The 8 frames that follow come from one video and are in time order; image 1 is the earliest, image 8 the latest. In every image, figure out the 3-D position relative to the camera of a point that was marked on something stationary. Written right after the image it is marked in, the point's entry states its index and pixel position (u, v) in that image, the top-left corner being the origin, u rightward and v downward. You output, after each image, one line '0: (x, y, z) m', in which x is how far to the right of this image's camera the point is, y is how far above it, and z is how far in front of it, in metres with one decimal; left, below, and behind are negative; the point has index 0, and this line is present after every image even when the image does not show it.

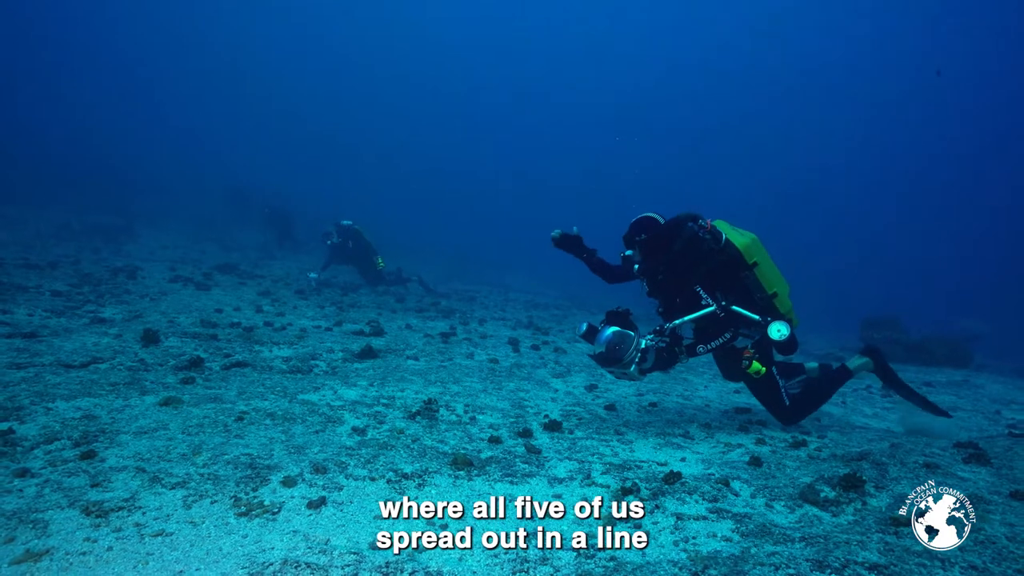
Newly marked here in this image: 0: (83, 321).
0: (-6.0, -0.5, +7.2) m
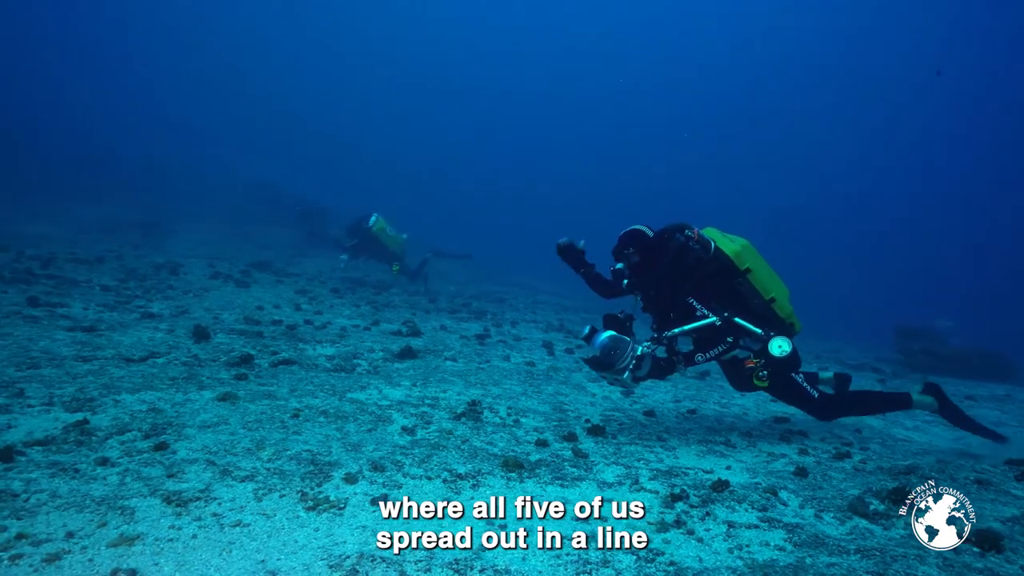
0: (-5.5, -0.4, +7.5) m
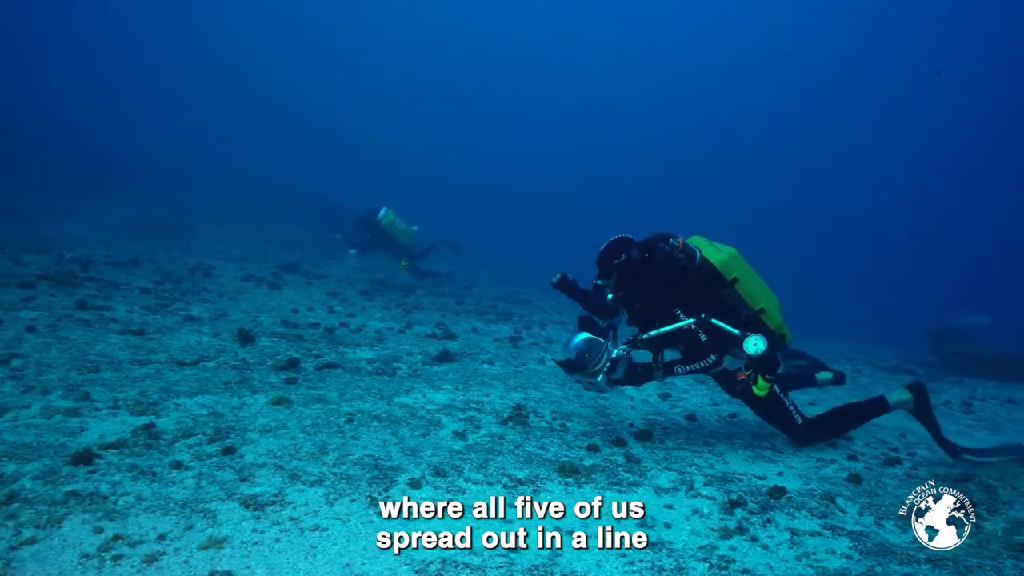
0: (-5.0, -0.5, +7.7) m
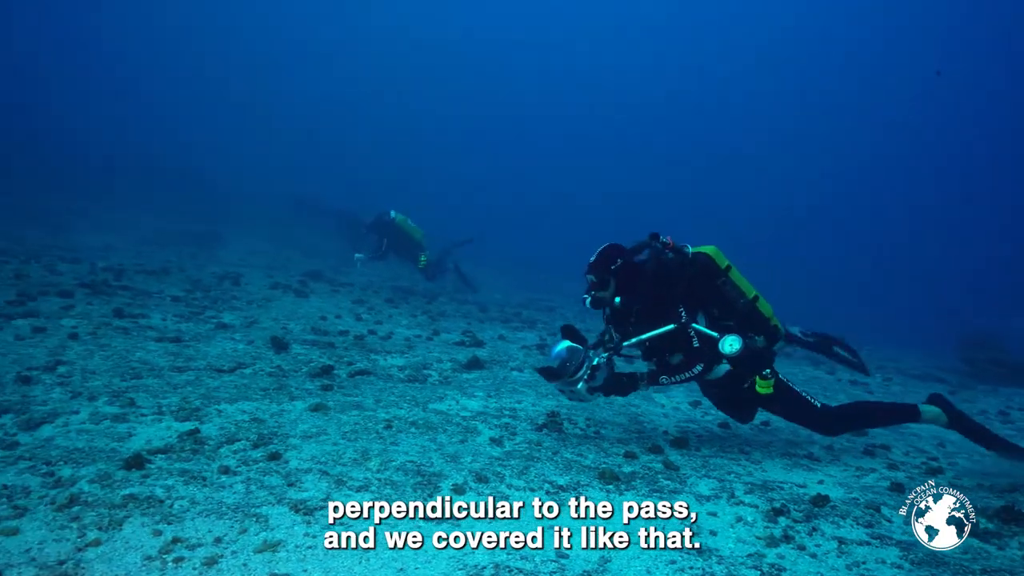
0: (-4.6, -0.6, +7.9) m
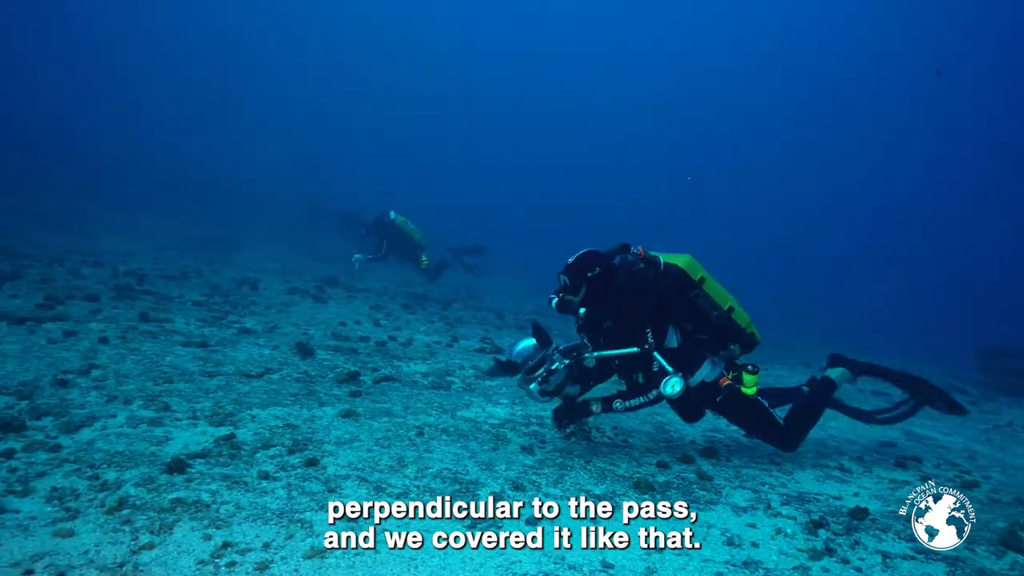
0: (-4.2, -0.7, +7.9) m
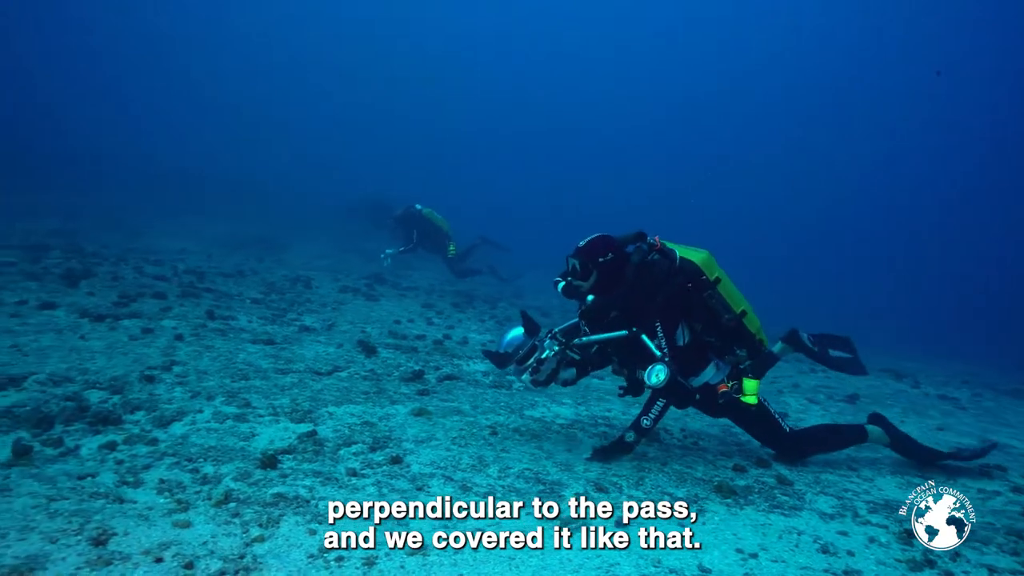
0: (-3.4, -0.6, +8.2) m
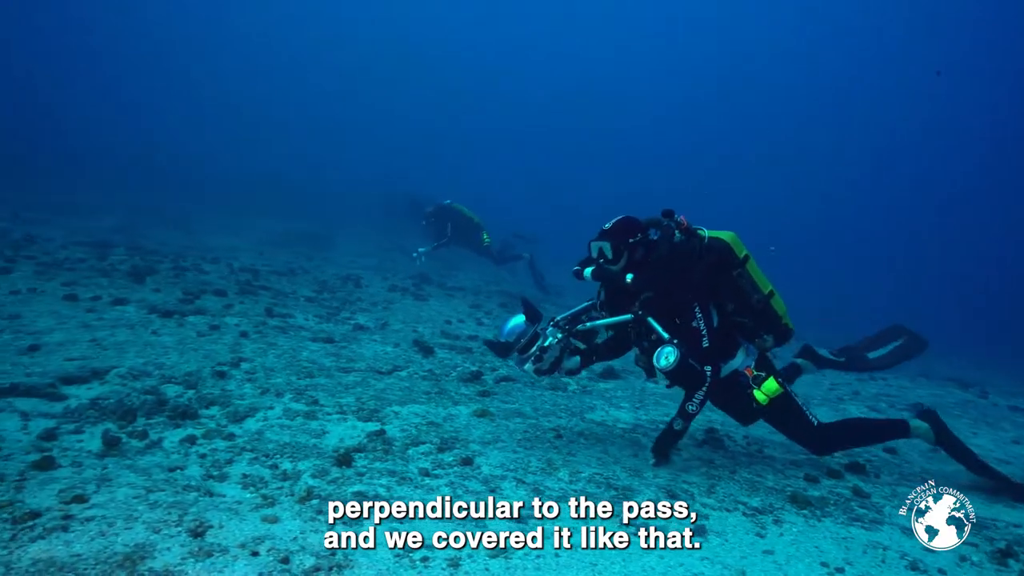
0: (-2.6, -0.6, +8.4) m
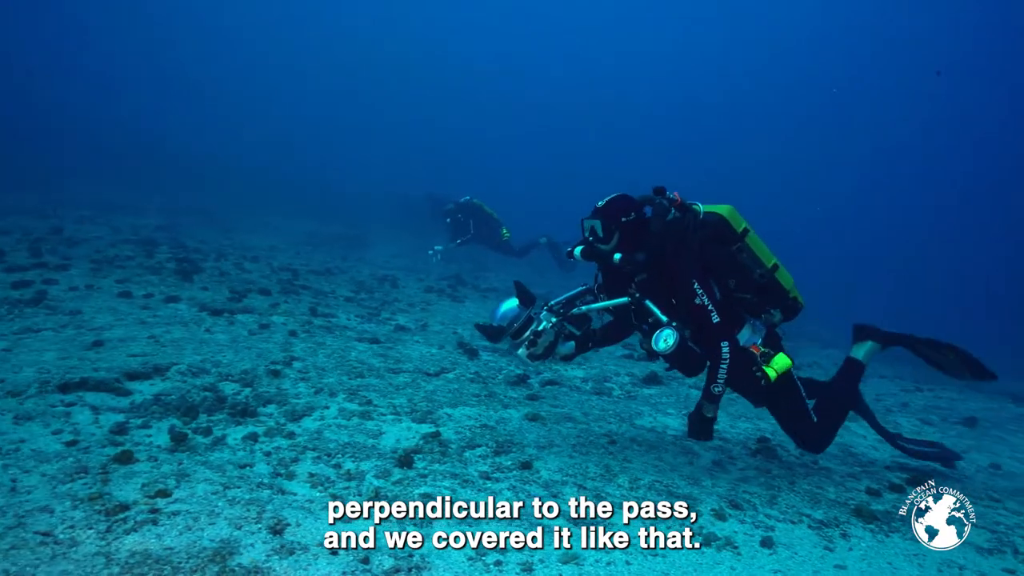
0: (-1.9, -0.7, +8.5) m
